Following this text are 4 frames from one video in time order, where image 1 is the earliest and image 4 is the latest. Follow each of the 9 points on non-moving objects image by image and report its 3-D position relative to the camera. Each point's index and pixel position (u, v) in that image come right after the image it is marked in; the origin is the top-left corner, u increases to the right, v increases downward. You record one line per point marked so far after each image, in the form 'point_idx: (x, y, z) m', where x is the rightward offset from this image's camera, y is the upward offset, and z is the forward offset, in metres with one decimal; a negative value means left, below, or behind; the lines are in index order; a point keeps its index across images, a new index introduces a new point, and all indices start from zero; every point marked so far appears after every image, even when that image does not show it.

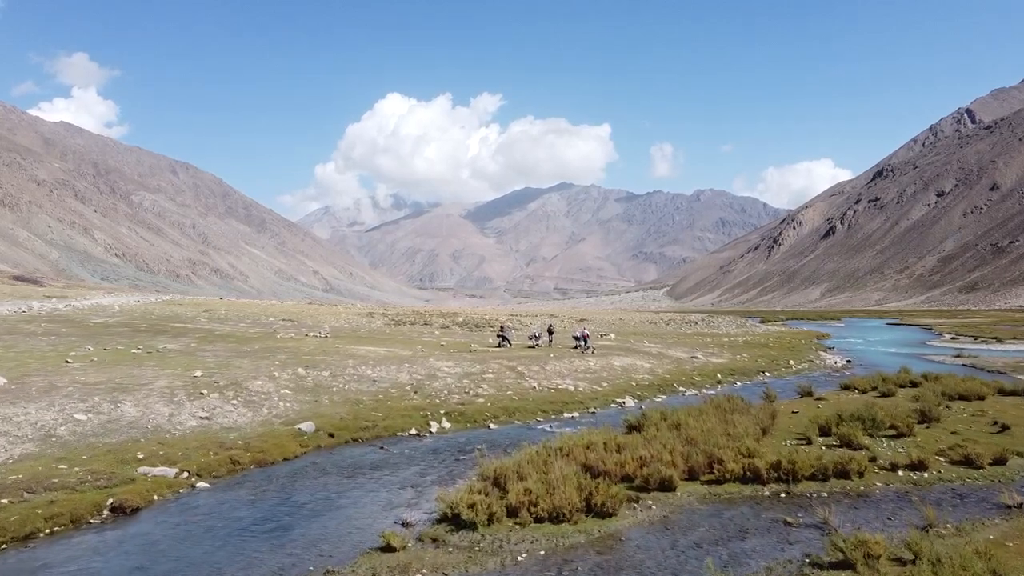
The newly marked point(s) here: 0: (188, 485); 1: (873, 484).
0: (-8.9, -5.4, +17.6) m
1: (+9.5, -5.2, +16.9) m
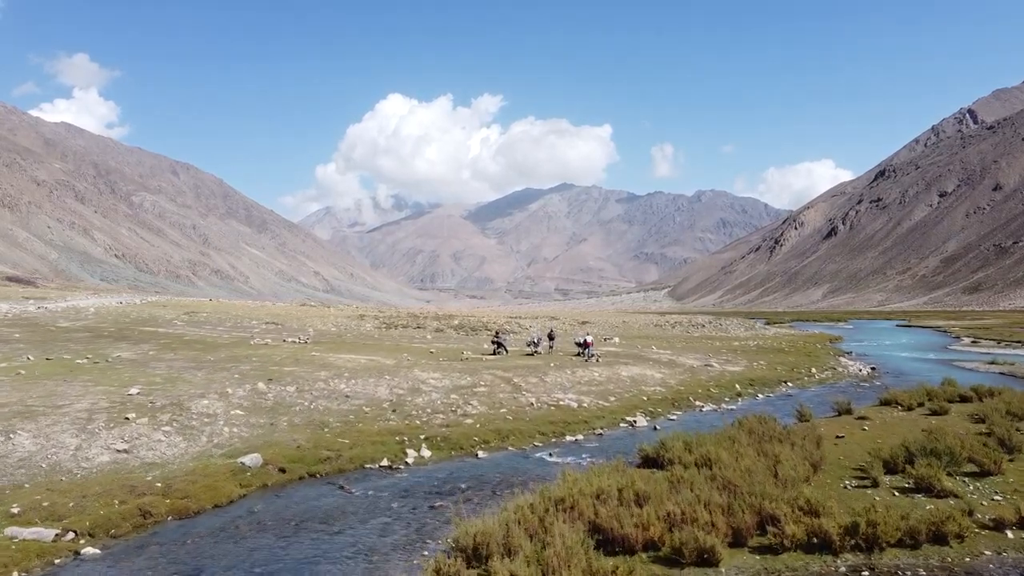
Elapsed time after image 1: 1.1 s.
0: (-9.2, -5.5, +13.3) m
1: (+9.3, -5.3, +12.6) m
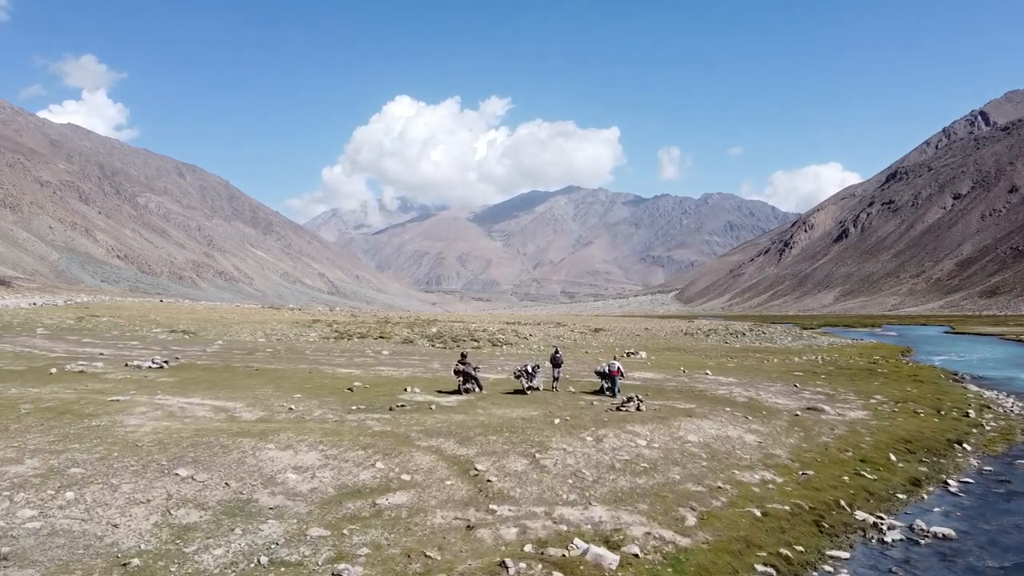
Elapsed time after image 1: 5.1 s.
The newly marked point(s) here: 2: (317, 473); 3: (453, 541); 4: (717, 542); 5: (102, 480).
0: (-10.4, -5.0, -4.4) m
1: (+8.0, -4.8, -5.2) m
2: (-4.7, -4.4, +15.0) m
3: (-1.2, -4.9, +12.4) m
4: (+4.2, -5.4, +13.6) m
5: (-8.5, -4.0, +13.3) m
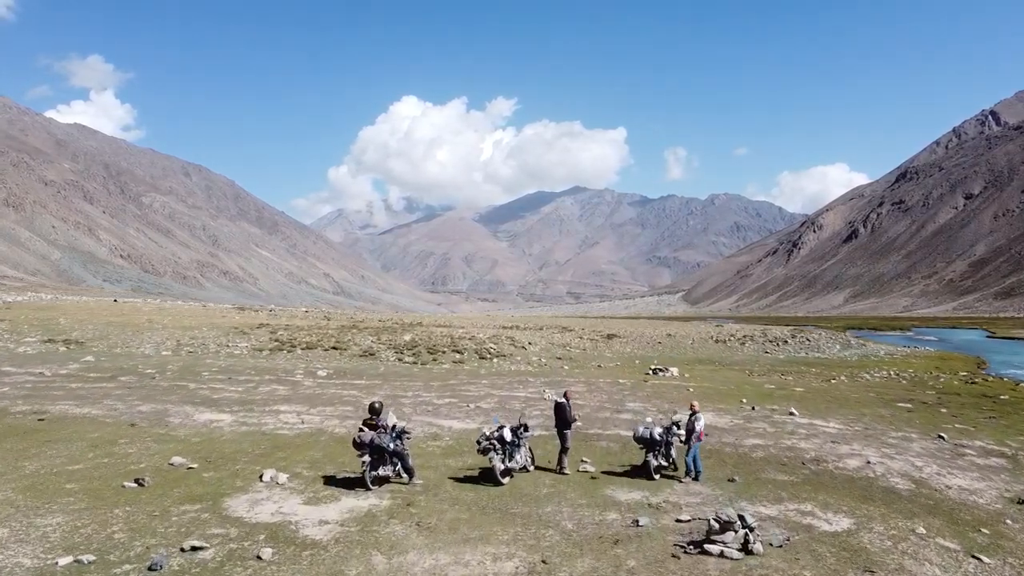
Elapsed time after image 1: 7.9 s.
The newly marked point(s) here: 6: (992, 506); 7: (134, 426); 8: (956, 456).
0: (-11.5, -4.7, -17.1) m
1: (+6.9, -4.6, -18.1) m
2: (-5.6, -4.1, +2.3) m
3: (-2.2, -4.7, -0.3) m
4: (+3.3, -5.2, +0.8) m
5: (-9.4, -3.8, +0.6) m
6: (+10.8, -4.9, +14.7) m
7: (-10.4, -3.8, +18.7) m
8: (+13.9, -5.2, +20.1) m
